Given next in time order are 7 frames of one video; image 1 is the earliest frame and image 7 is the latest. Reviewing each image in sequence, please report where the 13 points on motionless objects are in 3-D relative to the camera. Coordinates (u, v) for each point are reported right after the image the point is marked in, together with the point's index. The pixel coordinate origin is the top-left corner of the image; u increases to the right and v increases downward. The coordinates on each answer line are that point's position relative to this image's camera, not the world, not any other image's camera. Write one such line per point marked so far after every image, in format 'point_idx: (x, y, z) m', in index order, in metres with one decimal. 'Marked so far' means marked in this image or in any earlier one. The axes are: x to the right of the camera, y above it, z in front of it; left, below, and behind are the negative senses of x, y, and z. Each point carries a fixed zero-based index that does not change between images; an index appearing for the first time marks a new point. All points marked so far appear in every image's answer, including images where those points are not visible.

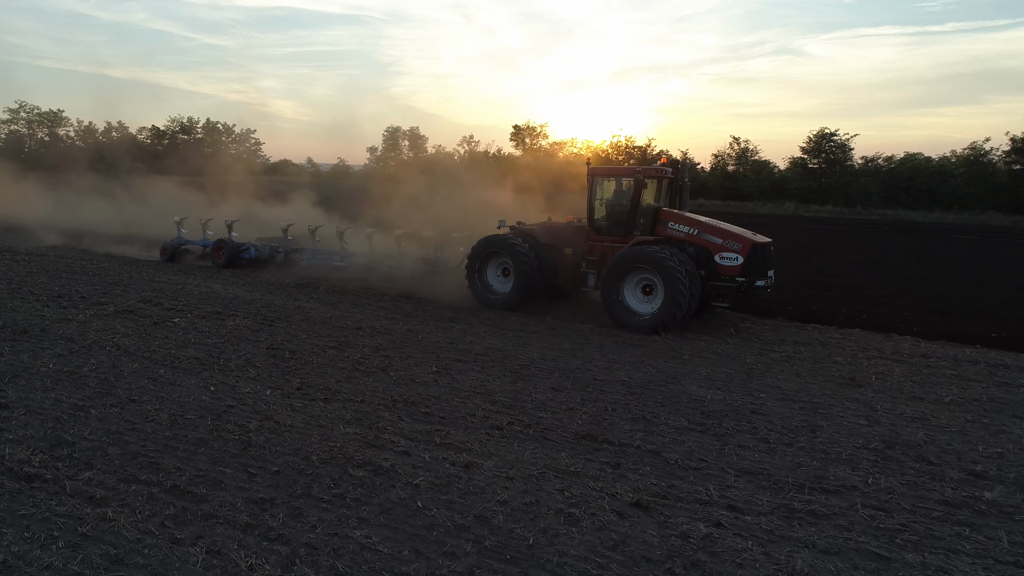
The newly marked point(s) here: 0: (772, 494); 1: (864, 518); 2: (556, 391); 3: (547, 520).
0: (+1.4, -1.1, +3.9) m
1: (+1.8, -1.2, +3.6) m
2: (+0.4, -0.8, +5.6) m
3: (+0.2, -1.1, +3.5) m
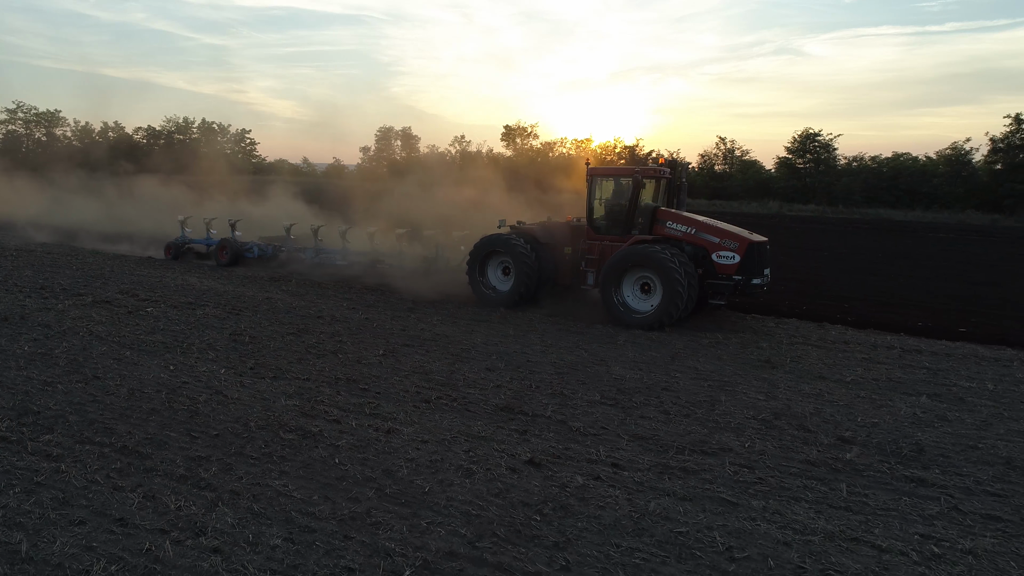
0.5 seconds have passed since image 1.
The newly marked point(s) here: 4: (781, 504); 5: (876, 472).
0: (+0.9, -1.0, +4.4) m
1: (+1.2, -1.1, +4.1) m
2: (-0.2, -0.7, +6.1) m
3: (-0.4, -1.0, +4.0) m
4: (+1.4, -1.1, +3.8) m
5: (+2.1, -1.1, +4.2) m
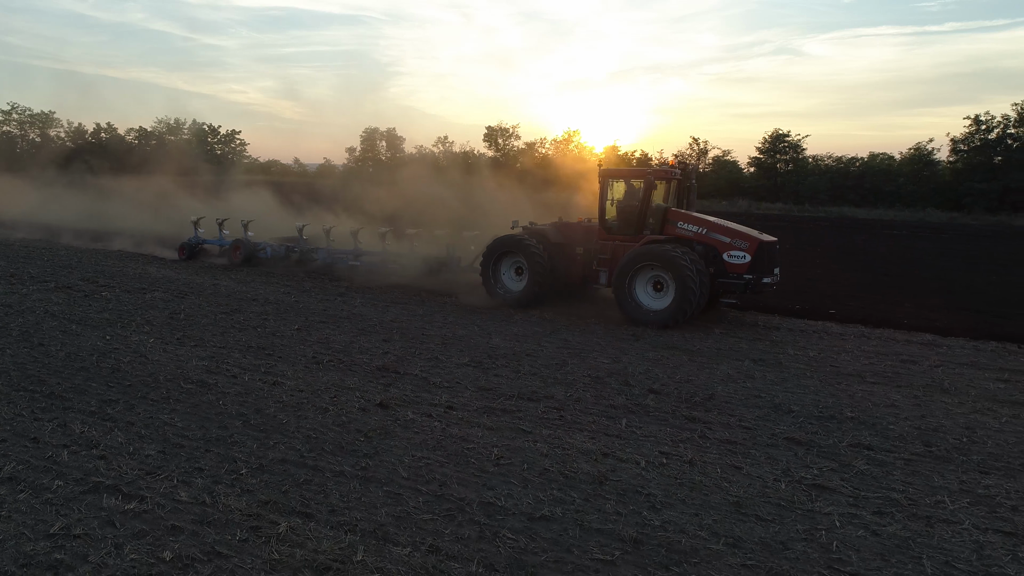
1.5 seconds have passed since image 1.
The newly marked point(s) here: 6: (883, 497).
0: (-0.2, -0.8, +5.4) m
1: (+0.2, -0.9, +5.1) m
2: (-1.3, -0.5, +7.1) m
3: (-1.4, -0.9, +5.0) m
4: (+0.4, -1.0, +4.7) m
5: (+1.0, -0.9, +5.2) m
6: (+2.0, -1.1, +3.9) m
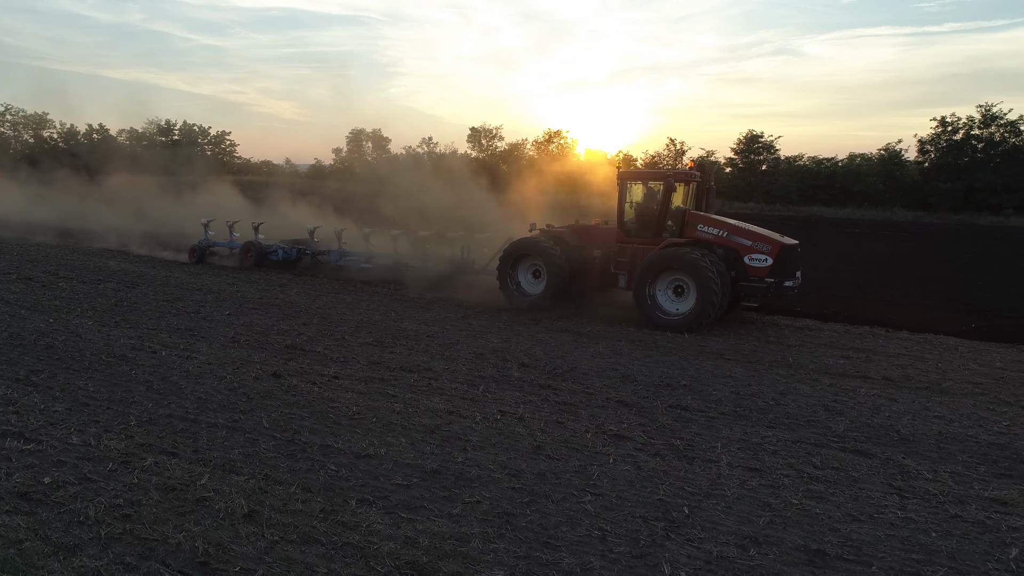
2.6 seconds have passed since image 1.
0: (-1.2, -0.7, +6.1) m
1: (-0.8, -0.8, +5.9) m
2: (-2.3, -0.4, +7.8) m
3: (-2.5, -0.7, +5.7) m
4: (-0.7, -0.8, +5.5) m
5: (0.0, -0.8, +6.0) m
6: (+1.0, -1.0, +4.6) m
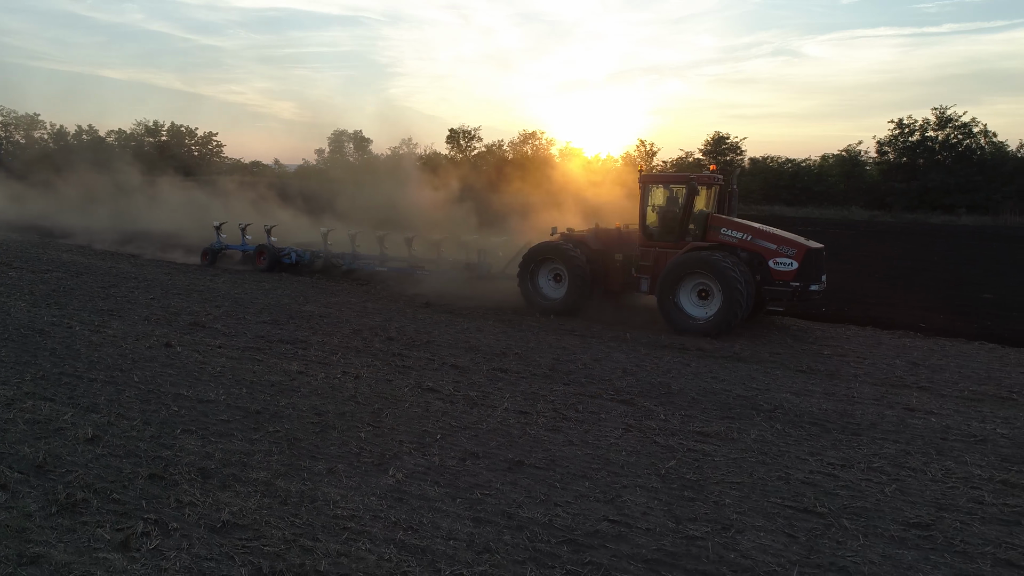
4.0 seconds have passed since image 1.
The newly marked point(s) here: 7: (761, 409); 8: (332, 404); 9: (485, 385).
0: (-2.6, -0.5, +7.1) m
1: (-2.2, -0.6, +6.9) m
2: (-3.7, -0.2, +8.8) m
3: (-3.8, -0.6, +6.7) m
4: (-2.0, -0.7, +6.5) m
5: (-1.4, -0.6, +7.0) m
6: (-0.4, -0.8, +5.6) m
7: (+1.9, -0.9, +5.5) m
8: (-1.3, -0.9, +5.3) m
9: (-0.2, -0.8, +5.9) m
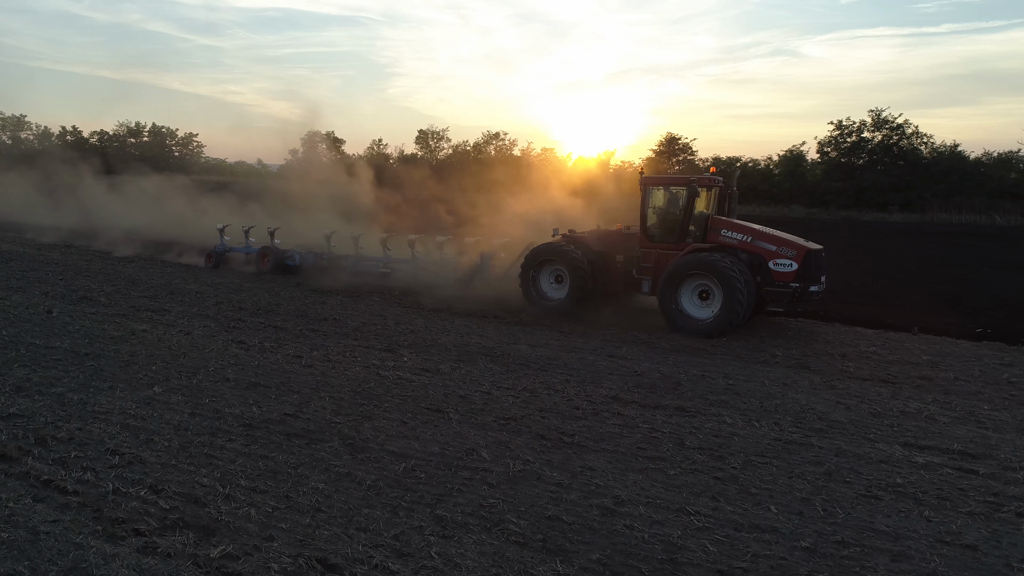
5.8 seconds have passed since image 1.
0: (-4.7, -0.3, +8.6) m
1: (-4.4, -0.3, +8.4) m
2: (-5.8, 0.0, +10.3) m
3: (-6.0, -0.3, +8.2) m
4: (-4.2, -0.4, +8.0) m
5: (-3.5, -0.3, +8.5) m
6: (-2.5, -0.6, +7.1) m
7: (-0.2, -0.7, +7.0) m
8: (-3.5, -0.6, +6.8) m
9: (-2.3, -0.5, +7.4) m
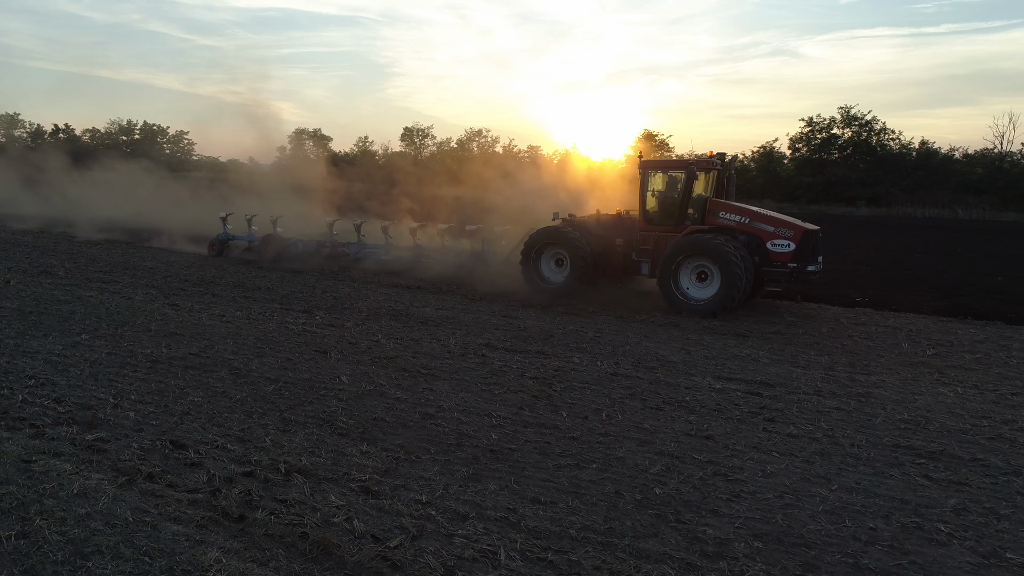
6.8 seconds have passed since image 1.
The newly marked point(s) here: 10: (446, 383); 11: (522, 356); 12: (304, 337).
0: (-5.8, +0.1, +9.4) m
1: (-5.4, 0.0, +9.2) m
2: (-6.9, +0.4, +11.1) m
3: (-7.0, +0.1, +9.0) m
4: (-5.2, 0.0, +8.8) m
5: (-4.5, 0.0, +9.3) m
6: (-3.6, -0.2, +7.9) m
7: (-1.3, -0.3, +7.8) m
8: (-4.5, -0.2, +7.6) m
9: (-3.4, -0.2, +8.2) m
10: (-0.5, -0.7, +5.3) m
11: (+0.1, -0.6, +6.2) m
12: (-1.9, -0.5, +6.5) m
